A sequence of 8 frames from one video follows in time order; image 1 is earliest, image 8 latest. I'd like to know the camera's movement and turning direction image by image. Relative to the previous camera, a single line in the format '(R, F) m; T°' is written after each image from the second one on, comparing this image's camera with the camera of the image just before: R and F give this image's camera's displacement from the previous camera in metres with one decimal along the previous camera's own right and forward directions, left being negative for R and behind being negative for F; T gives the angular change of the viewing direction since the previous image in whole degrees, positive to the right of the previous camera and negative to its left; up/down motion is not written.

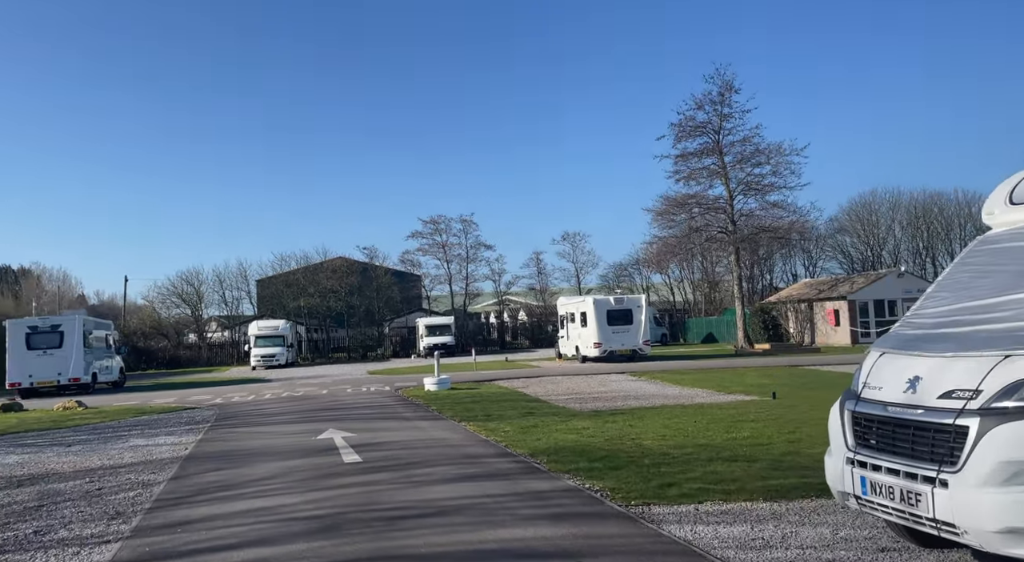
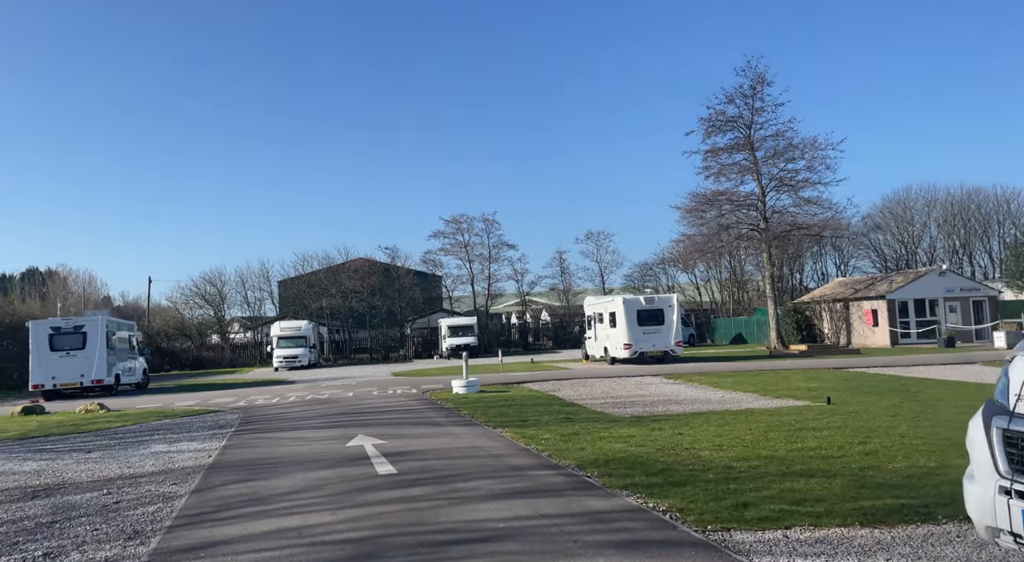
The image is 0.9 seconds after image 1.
(-0.3, +0.9) m; -1°
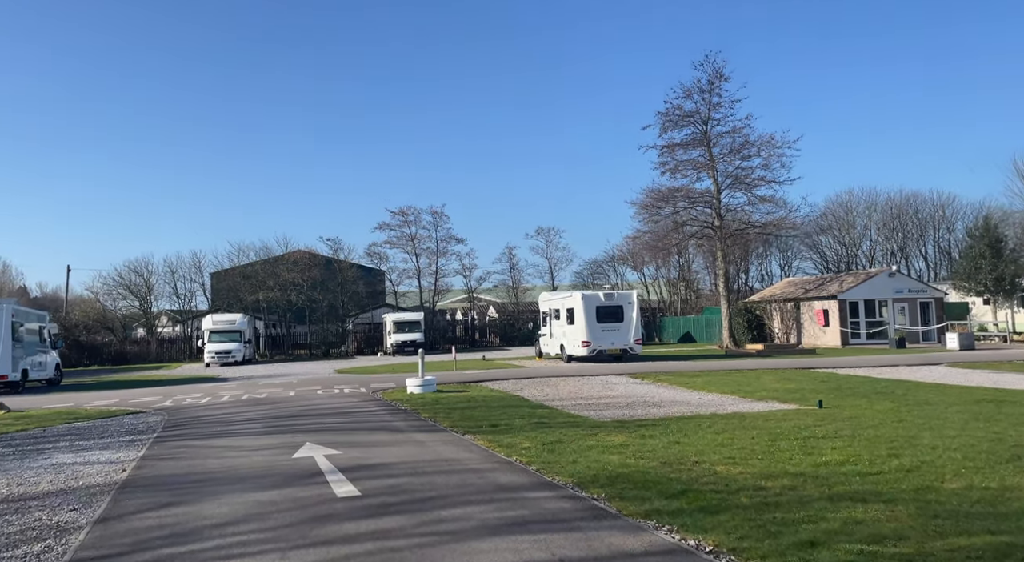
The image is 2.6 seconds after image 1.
(-0.4, +1.8) m; +4°
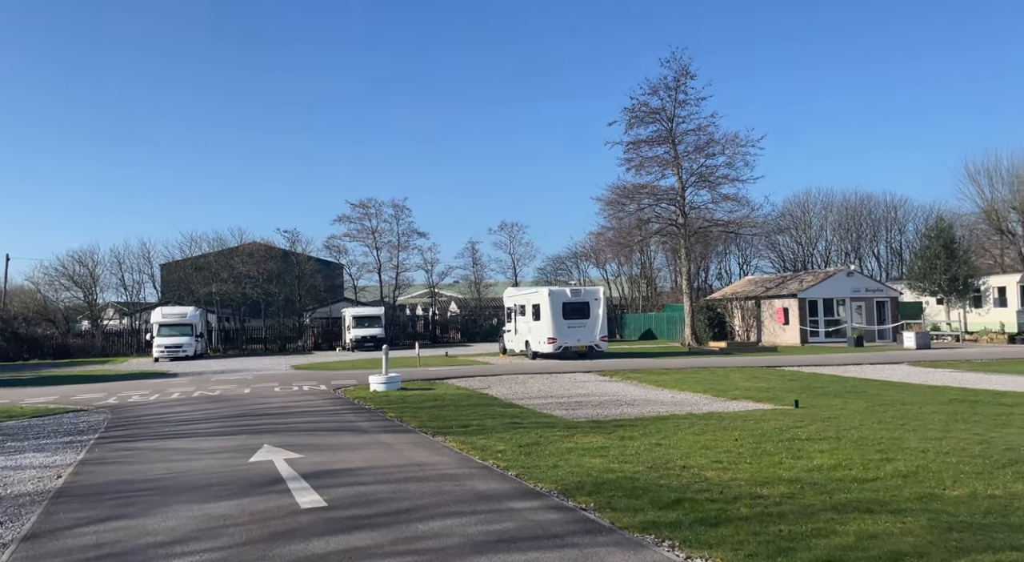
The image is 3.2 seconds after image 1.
(-0.2, +0.6) m; +3°
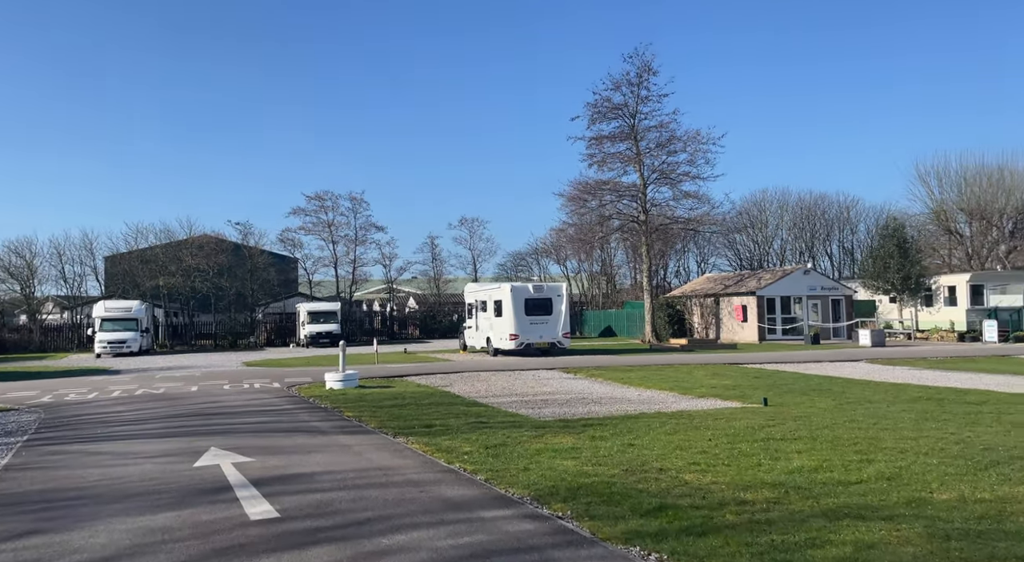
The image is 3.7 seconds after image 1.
(-0.1, +0.5) m; +3°
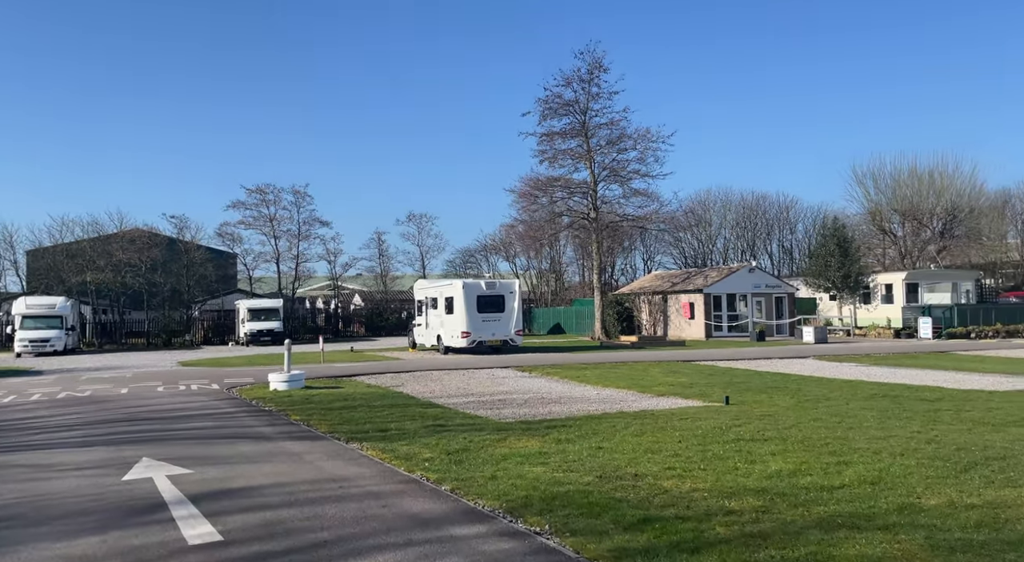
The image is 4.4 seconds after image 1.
(-0.2, +0.6) m; +3°
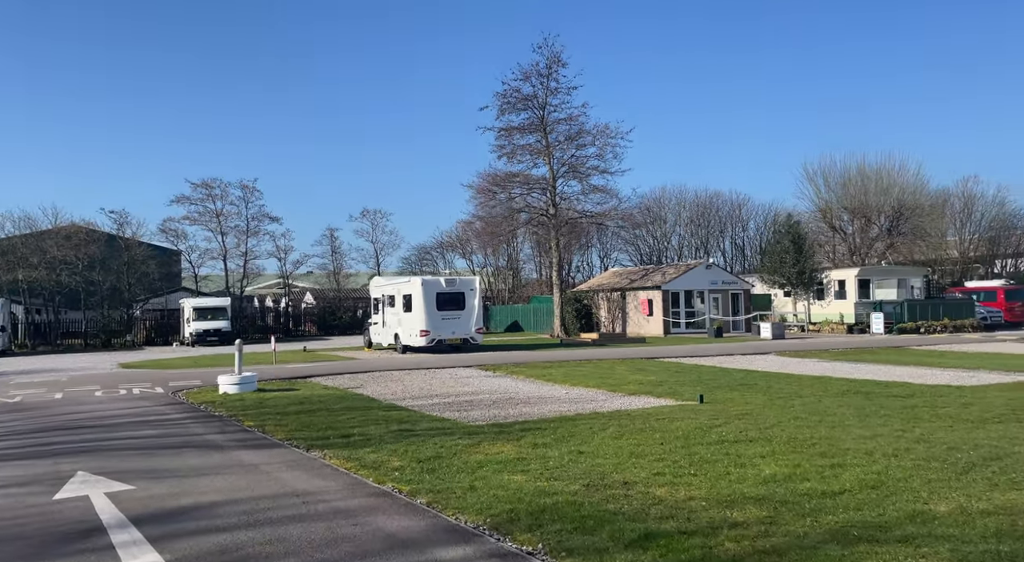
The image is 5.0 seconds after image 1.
(-0.2, +0.6) m; +3°
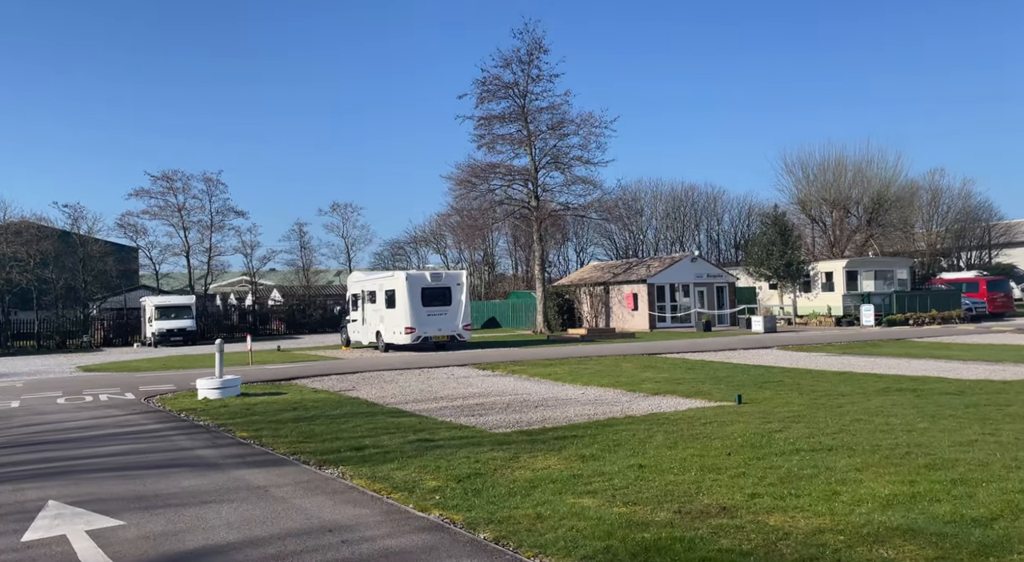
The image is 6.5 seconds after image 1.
(-0.8, +1.5) m; +2°
